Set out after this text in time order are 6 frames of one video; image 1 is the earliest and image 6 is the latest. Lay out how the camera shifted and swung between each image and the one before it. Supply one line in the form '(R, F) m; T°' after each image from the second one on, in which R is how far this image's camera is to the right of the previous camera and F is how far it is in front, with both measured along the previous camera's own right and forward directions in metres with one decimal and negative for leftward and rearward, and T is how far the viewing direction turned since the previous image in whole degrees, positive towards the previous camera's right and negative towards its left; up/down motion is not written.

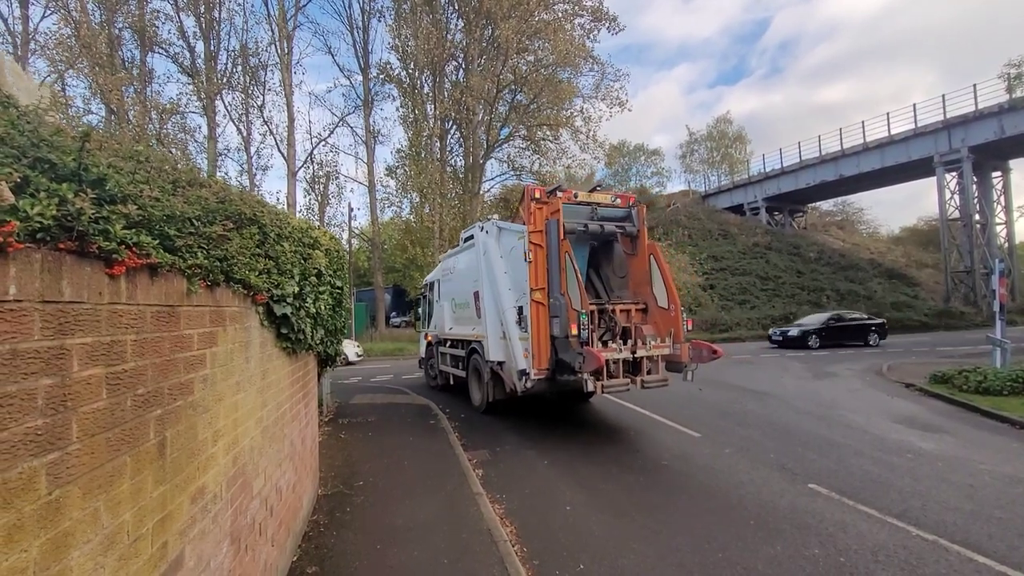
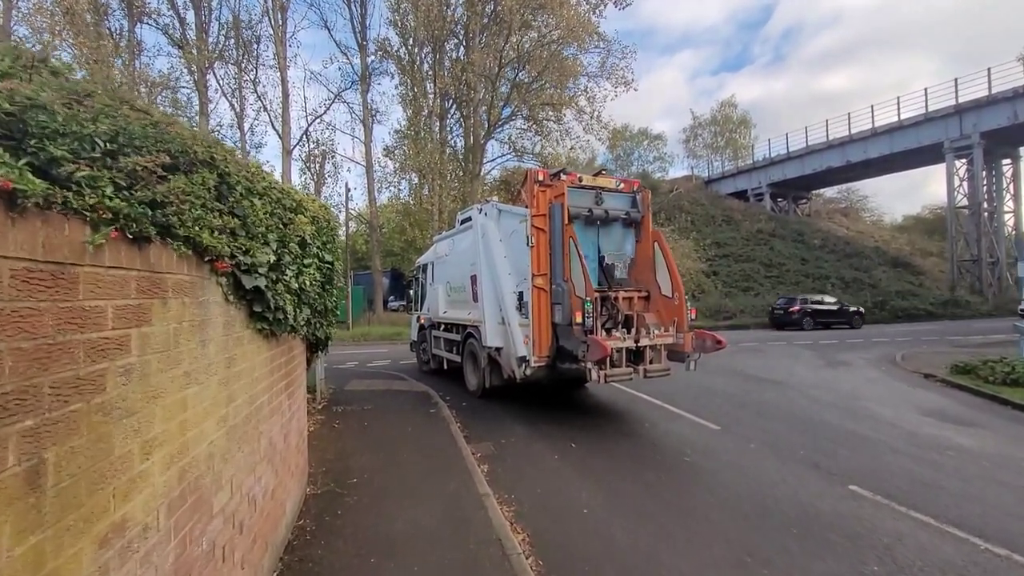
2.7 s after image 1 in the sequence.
(-0.2, +0.6) m; 0°
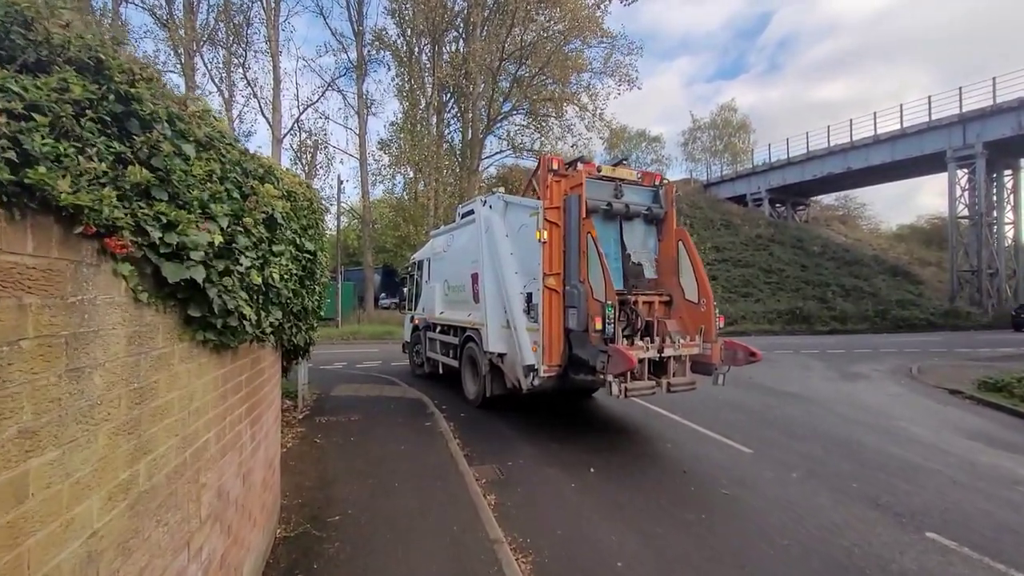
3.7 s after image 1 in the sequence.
(-0.3, +0.9) m; +1°
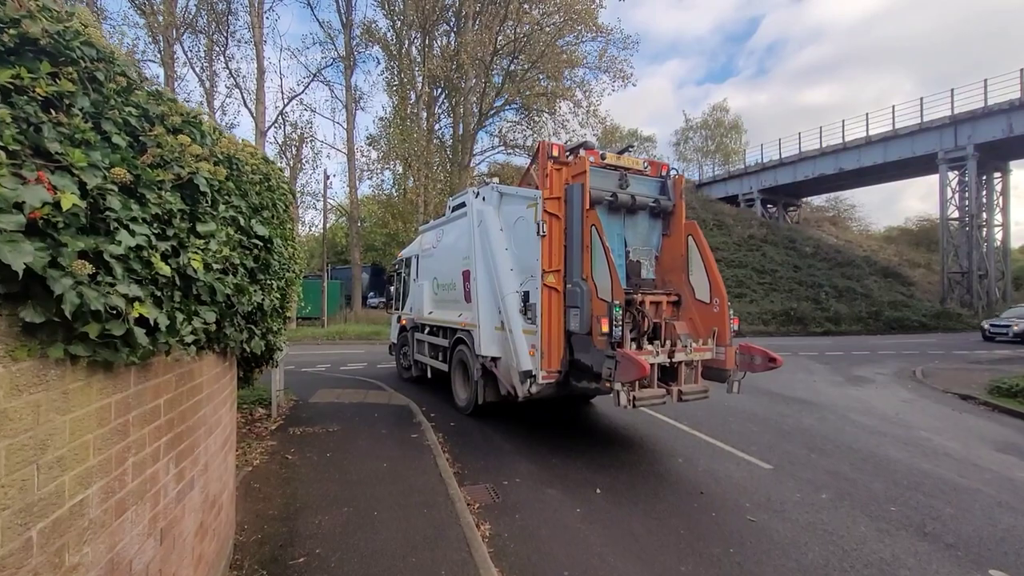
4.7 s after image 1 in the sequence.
(-0.1, +0.7) m; +1°
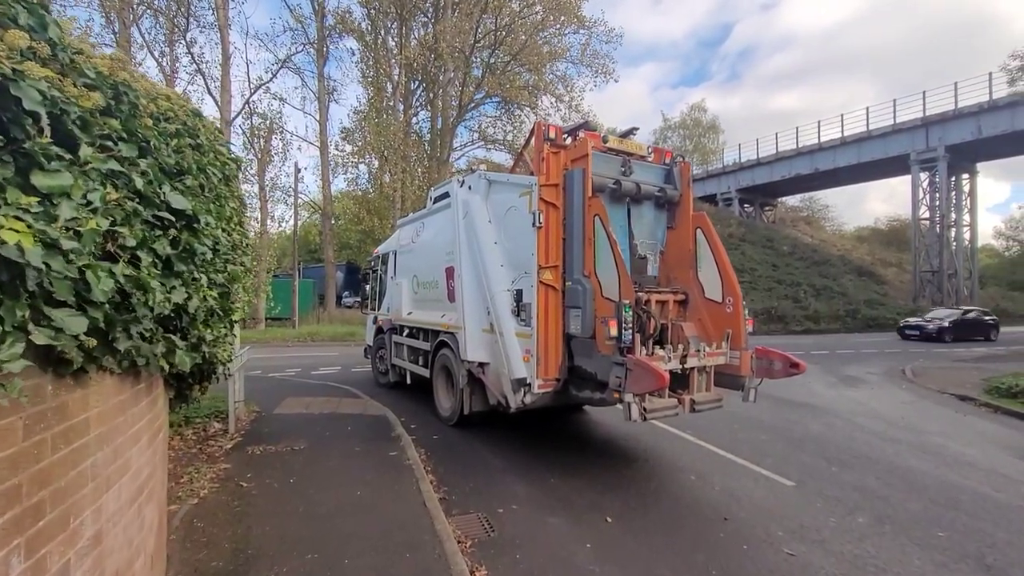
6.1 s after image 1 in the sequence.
(-0.2, +0.8) m; +3°
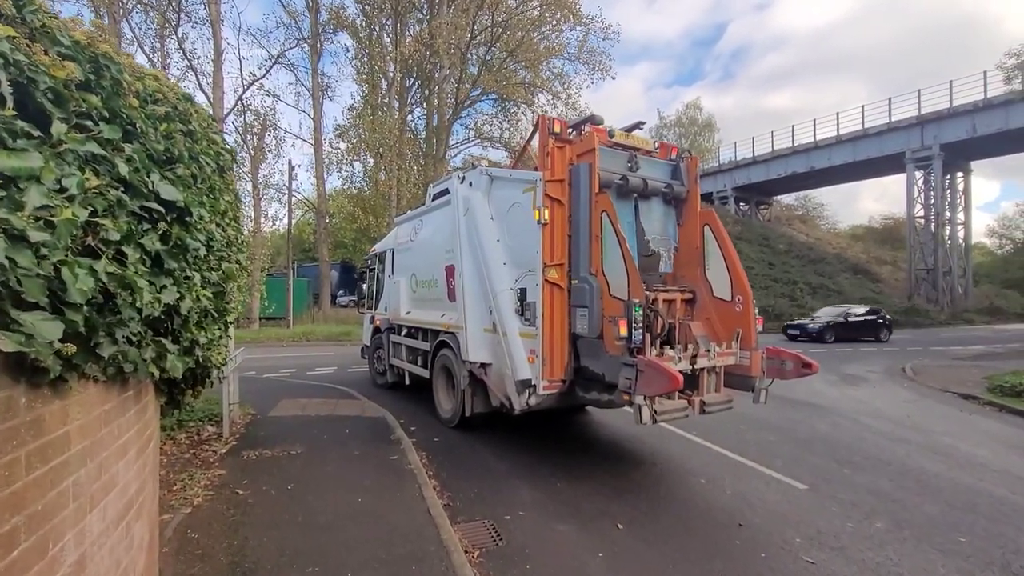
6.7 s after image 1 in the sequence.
(-0.1, +0.2) m; +1°
